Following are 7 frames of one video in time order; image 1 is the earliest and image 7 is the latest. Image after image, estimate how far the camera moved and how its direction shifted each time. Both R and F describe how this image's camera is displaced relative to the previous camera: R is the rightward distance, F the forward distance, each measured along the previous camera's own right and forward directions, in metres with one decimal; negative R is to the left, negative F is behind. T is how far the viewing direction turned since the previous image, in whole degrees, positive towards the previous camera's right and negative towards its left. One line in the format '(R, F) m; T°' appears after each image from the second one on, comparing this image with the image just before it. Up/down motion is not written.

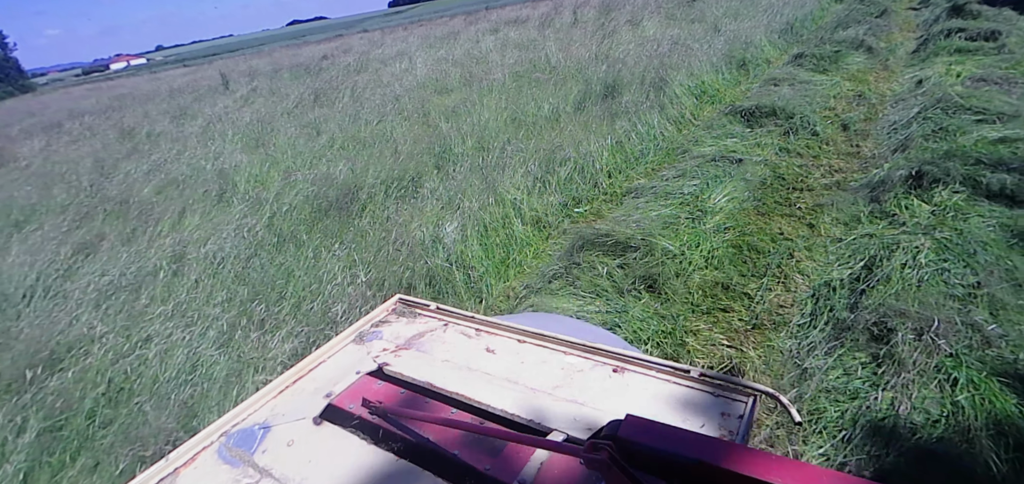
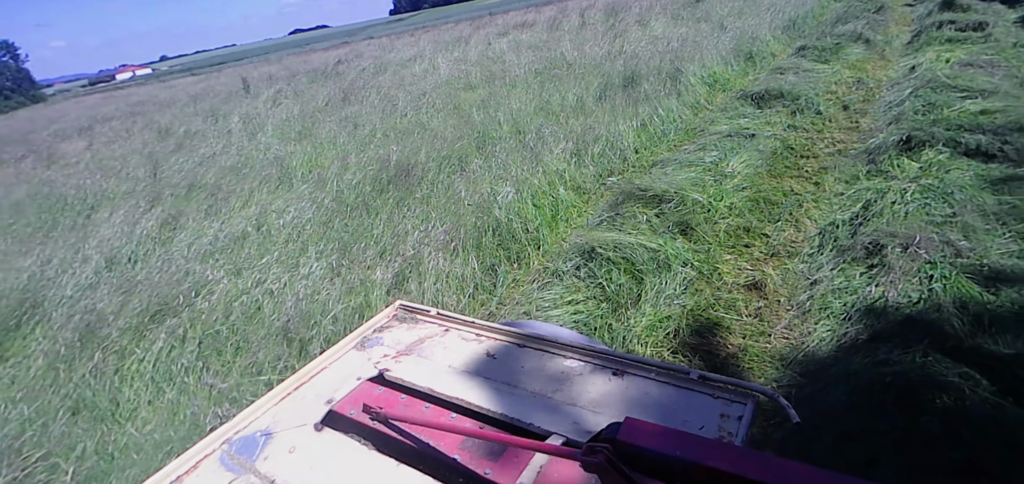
(-0.3, -0.6) m; 0°
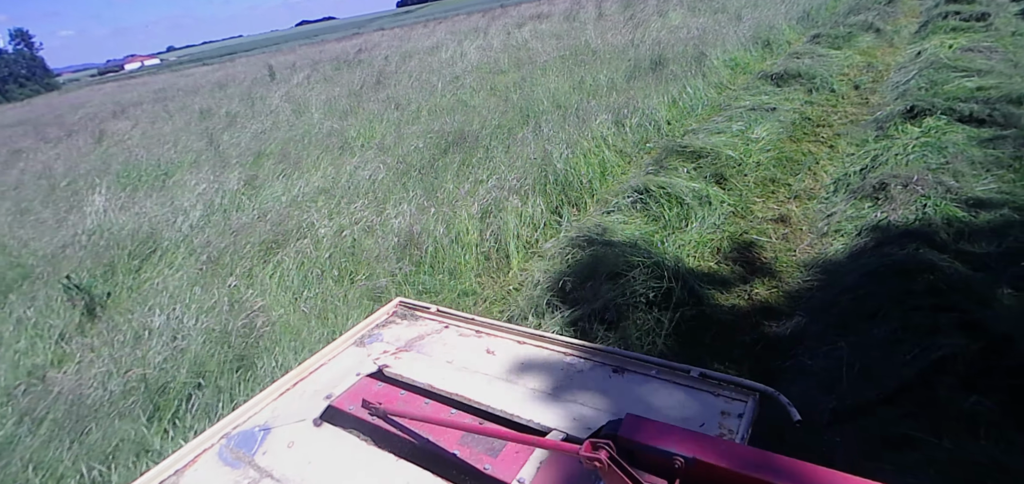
(-0.4, -0.6) m; 0°
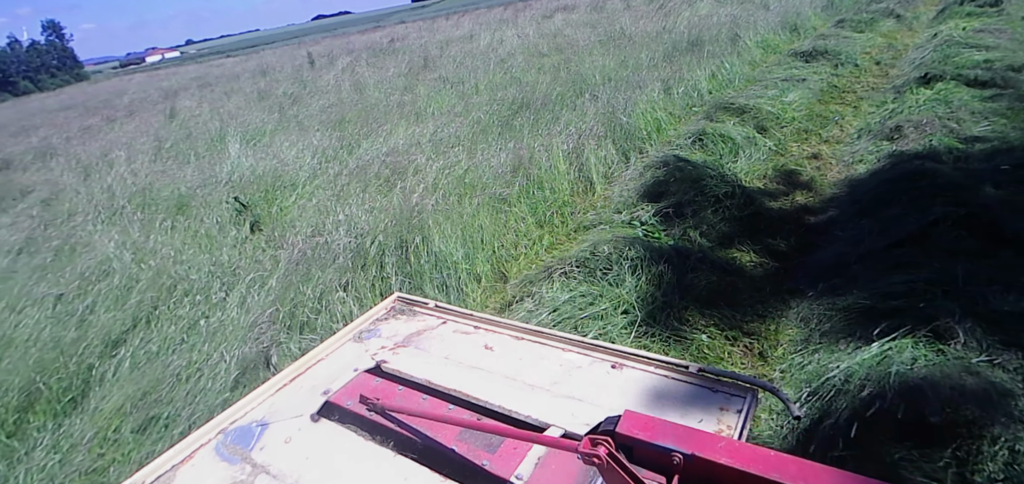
(-0.5, -0.8) m; -1°
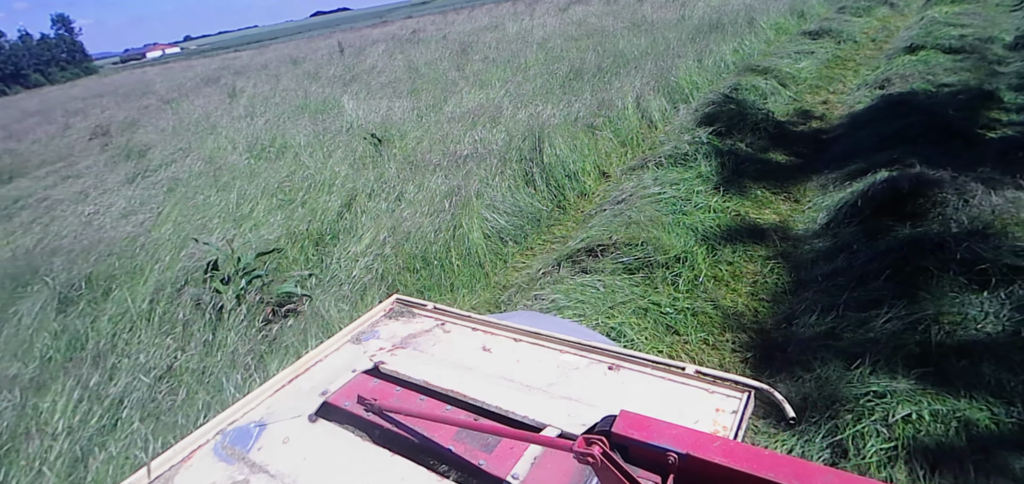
(-0.8, -1.2) m; 0°
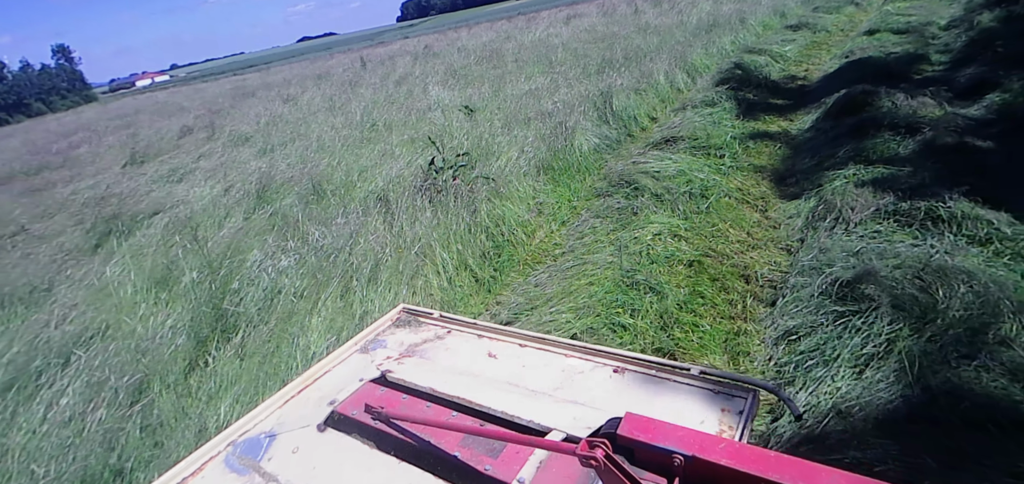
(-0.9, -1.7) m; +1°
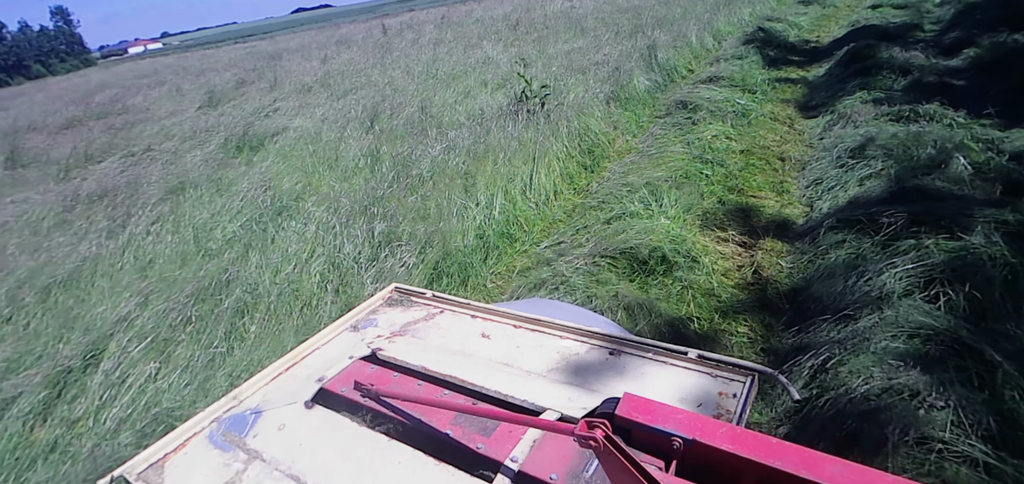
(-0.8, -1.2) m; +1°
